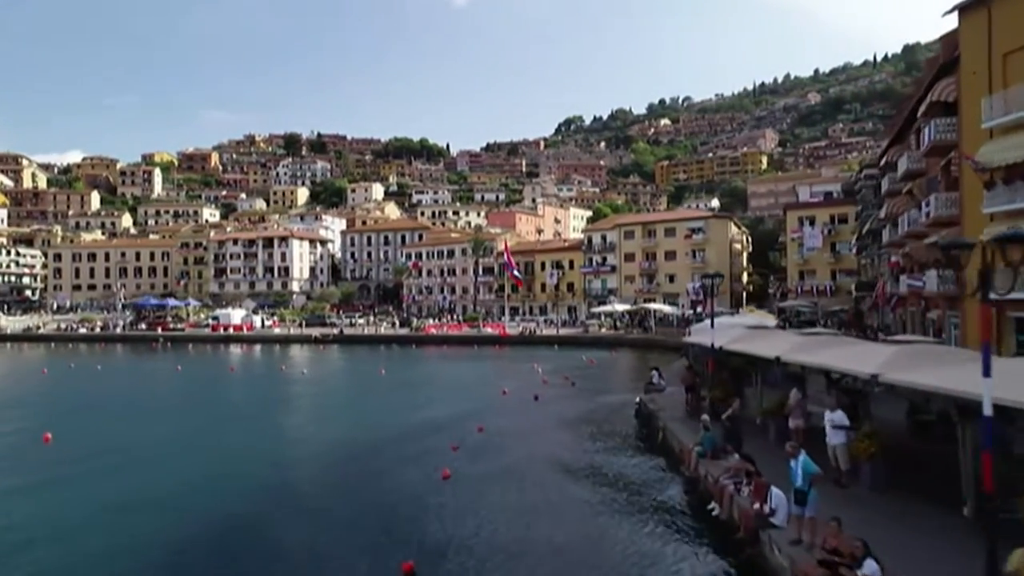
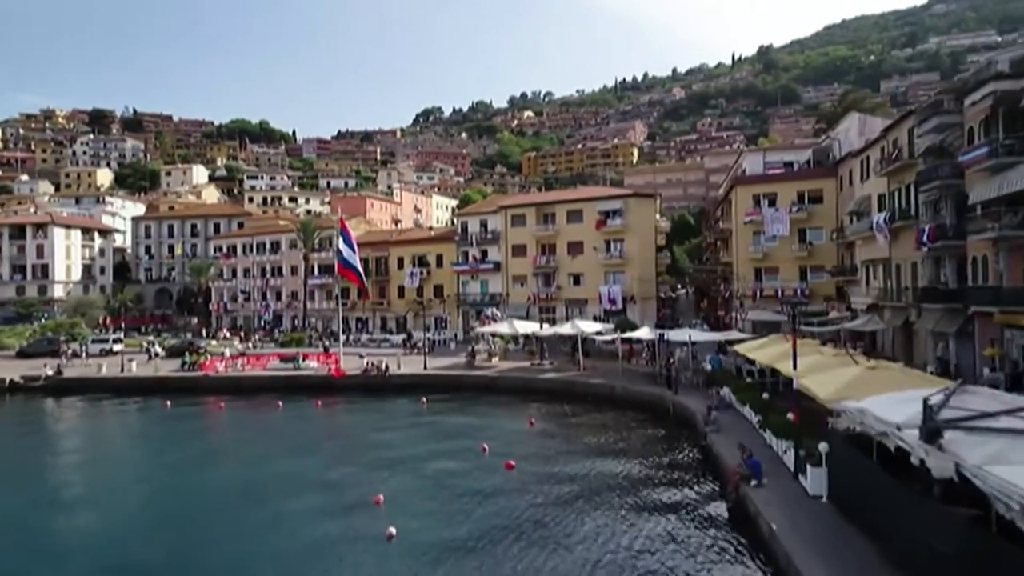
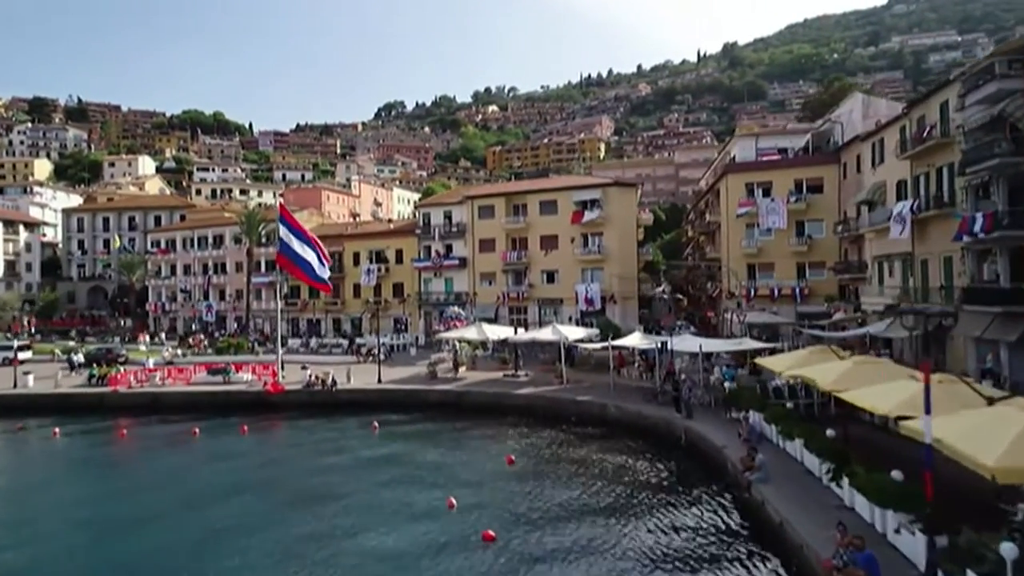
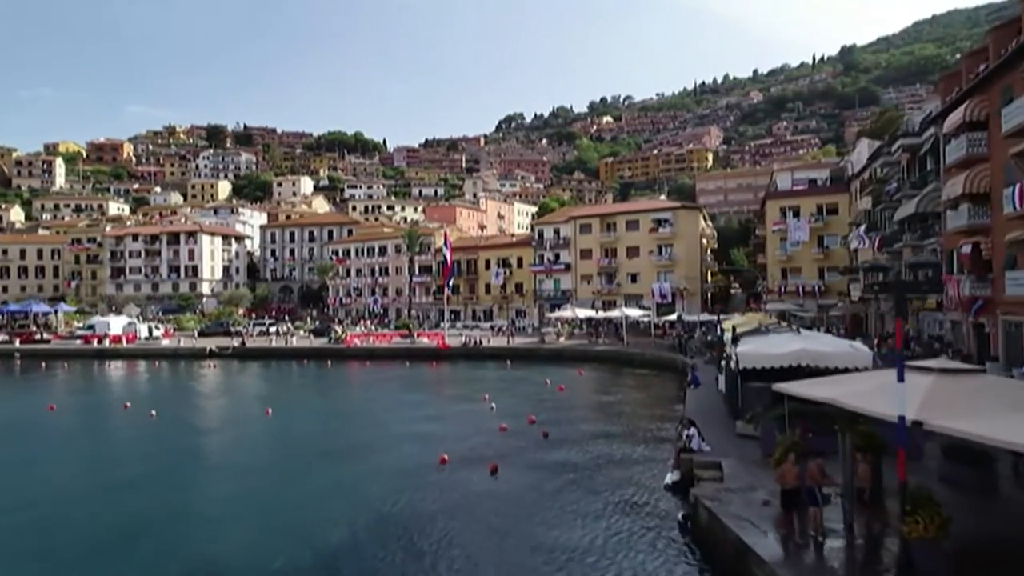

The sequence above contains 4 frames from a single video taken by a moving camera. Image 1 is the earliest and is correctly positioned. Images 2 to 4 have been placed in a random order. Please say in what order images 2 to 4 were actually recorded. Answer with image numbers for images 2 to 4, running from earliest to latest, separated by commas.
4, 2, 3
